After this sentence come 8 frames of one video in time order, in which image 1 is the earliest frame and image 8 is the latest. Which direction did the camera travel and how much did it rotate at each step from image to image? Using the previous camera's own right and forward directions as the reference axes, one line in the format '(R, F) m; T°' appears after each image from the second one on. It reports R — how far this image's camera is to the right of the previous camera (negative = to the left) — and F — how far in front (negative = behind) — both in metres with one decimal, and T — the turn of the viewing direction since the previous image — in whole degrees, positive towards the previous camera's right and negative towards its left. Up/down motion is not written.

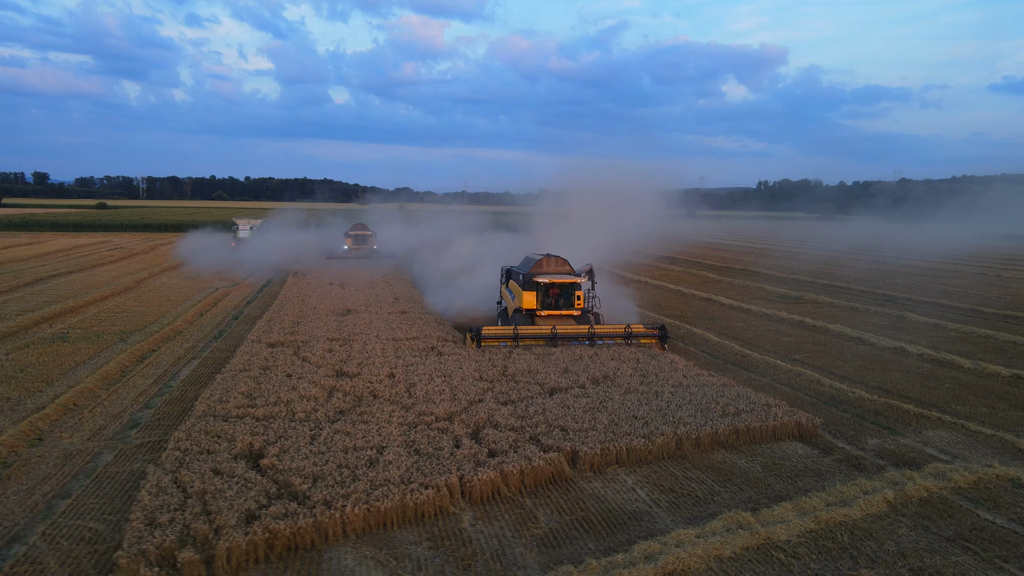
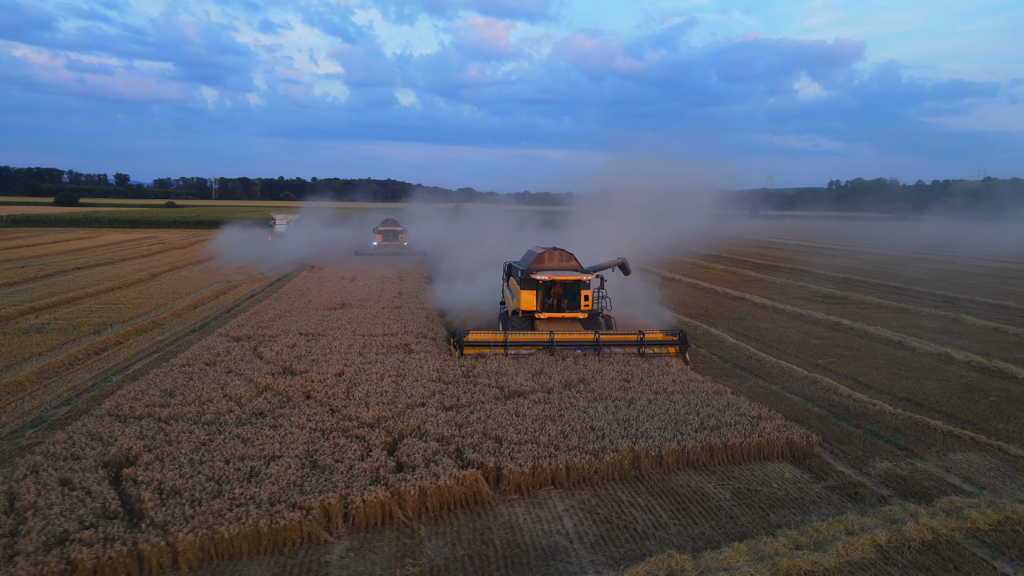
(+1.2, +1.2) m; -5°
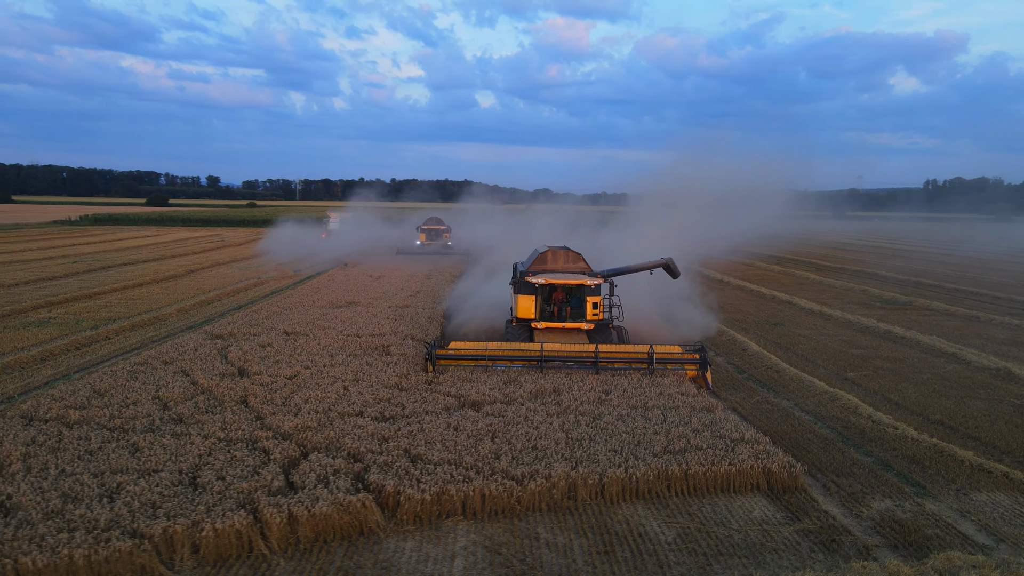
(+1.2, +1.0) m; -6°
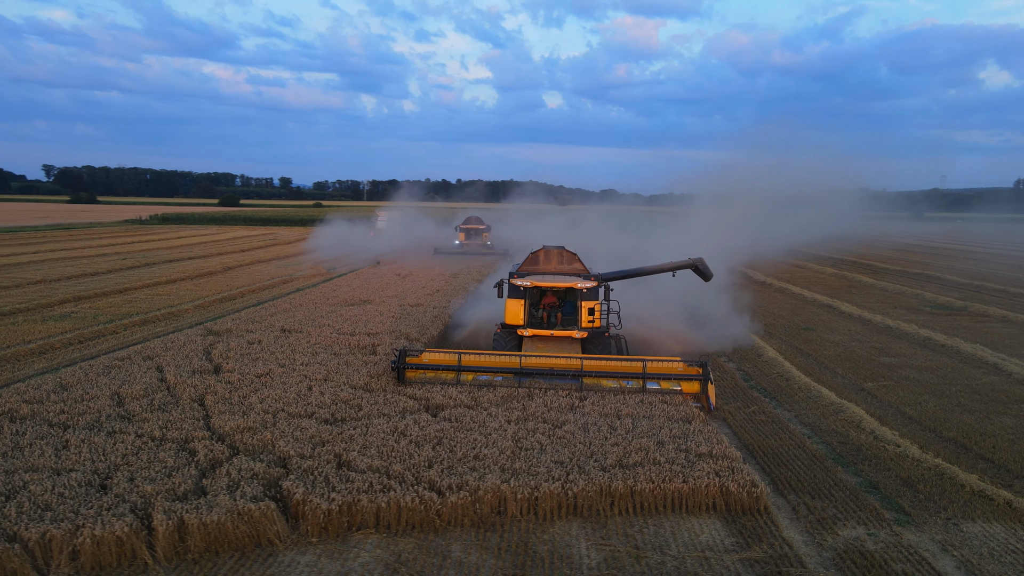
(+1.0, +0.5) m; -5°
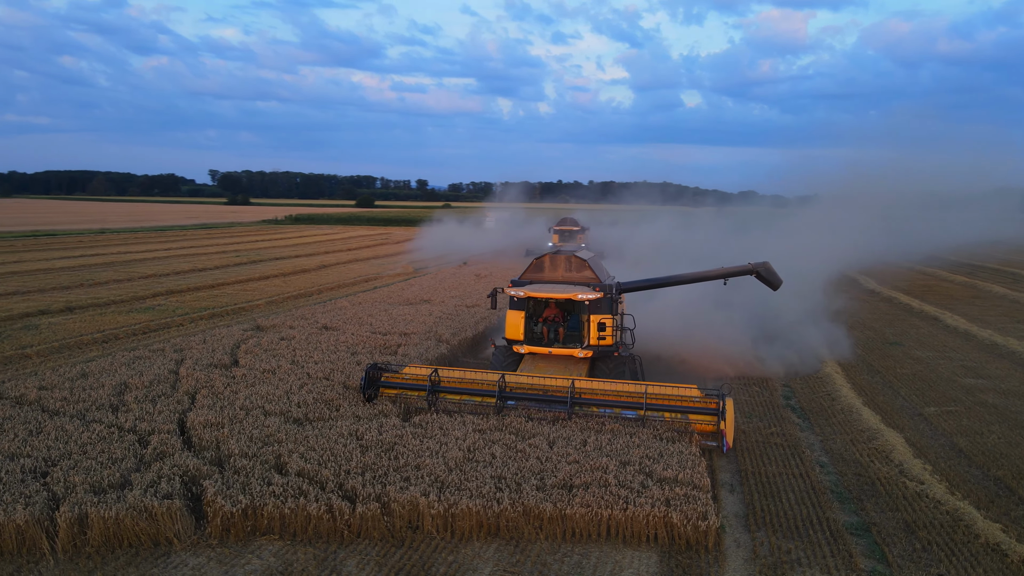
(+1.4, +0.5) m; -10°
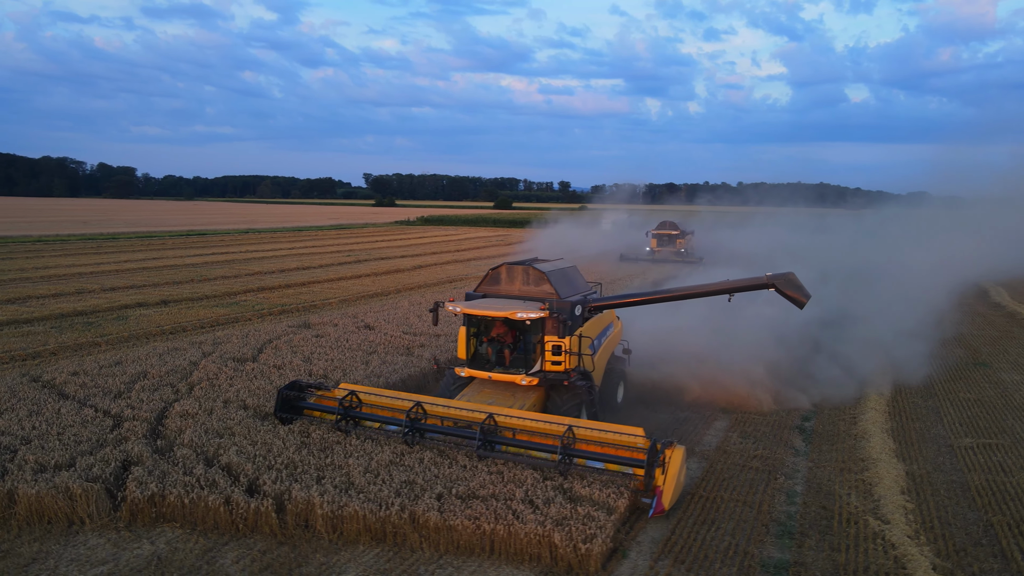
(+1.7, +0.3) m; -11°
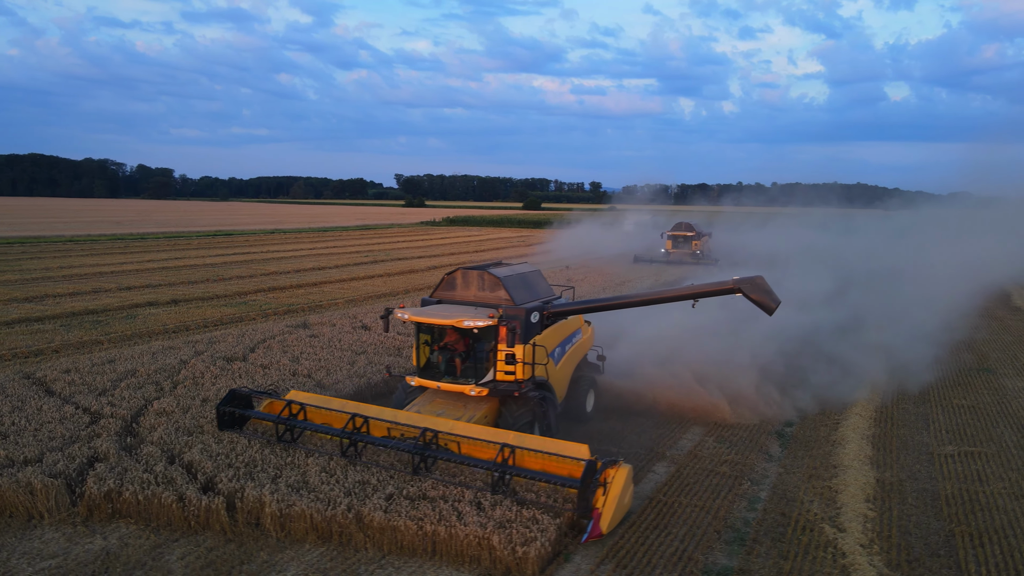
(+0.6, 0.0) m; -2°
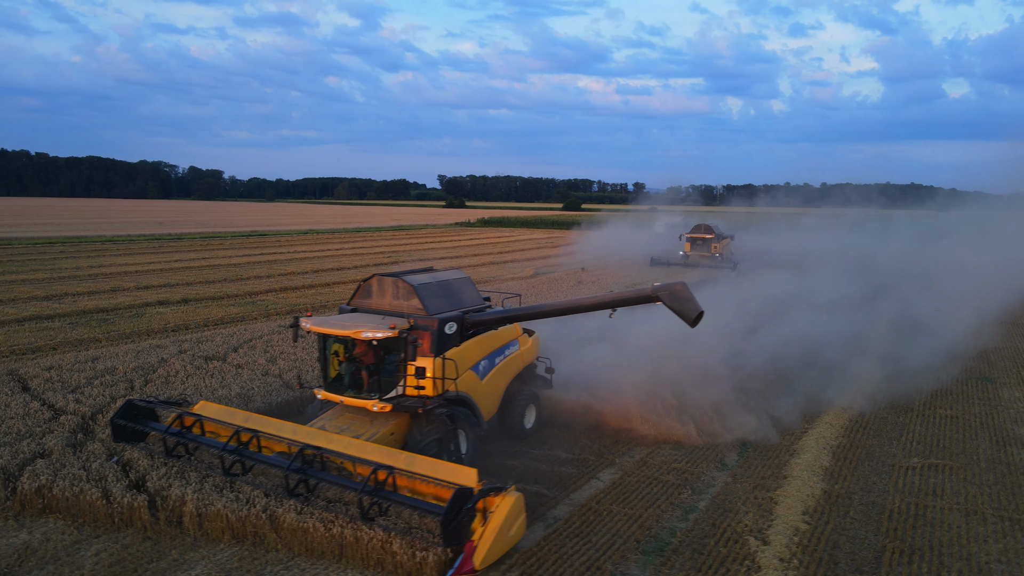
(+0.9, +0.1) m; -3°
